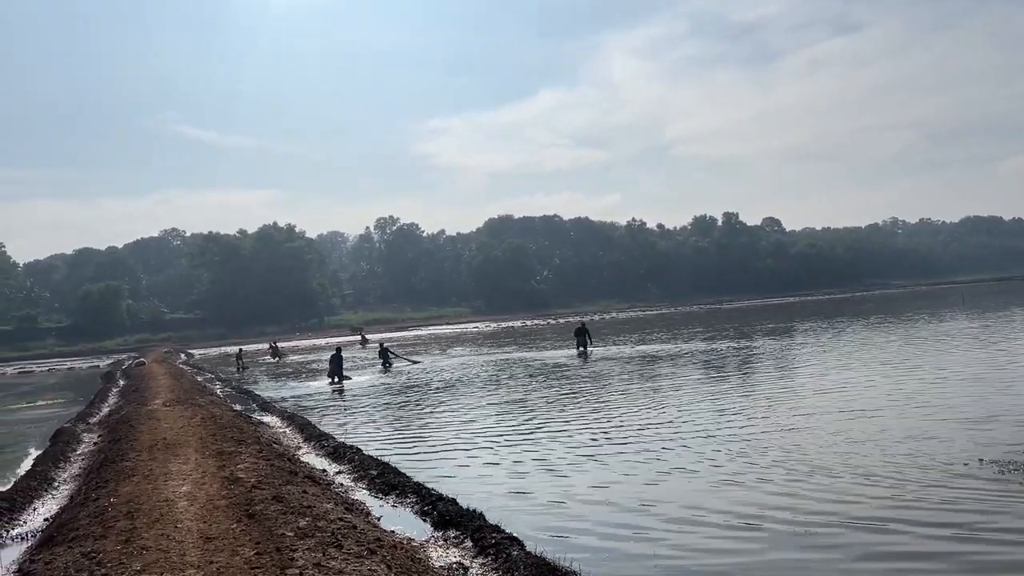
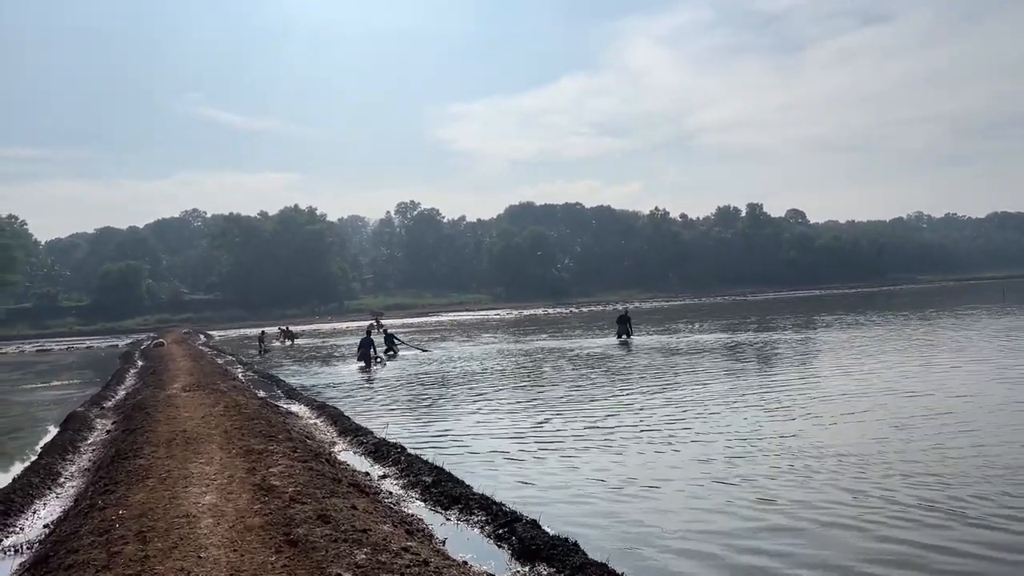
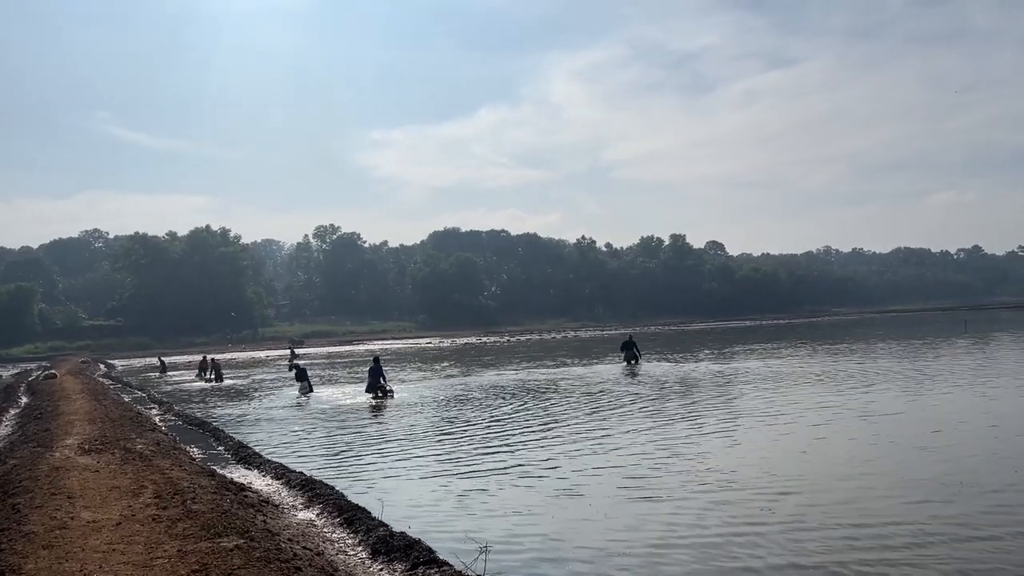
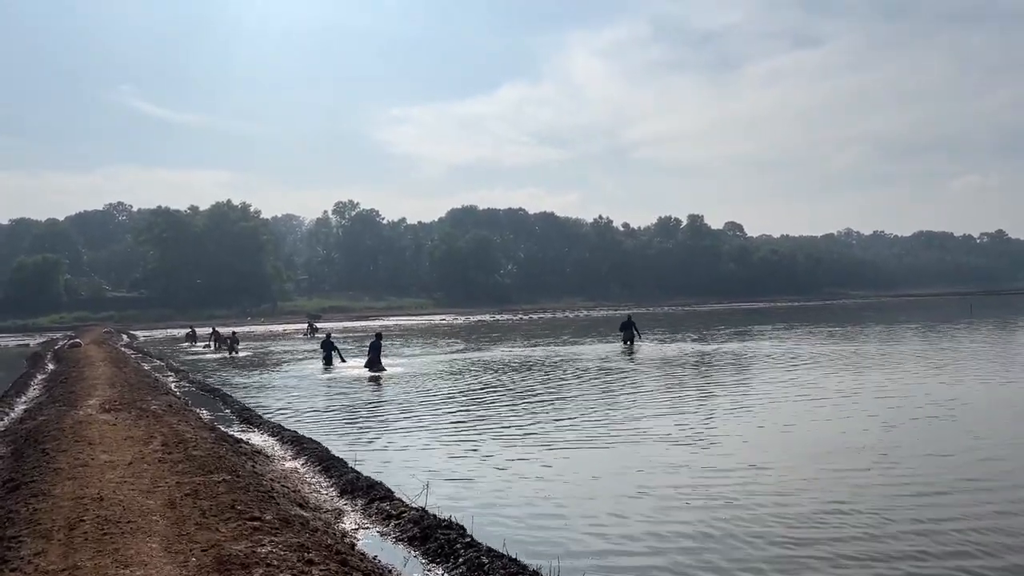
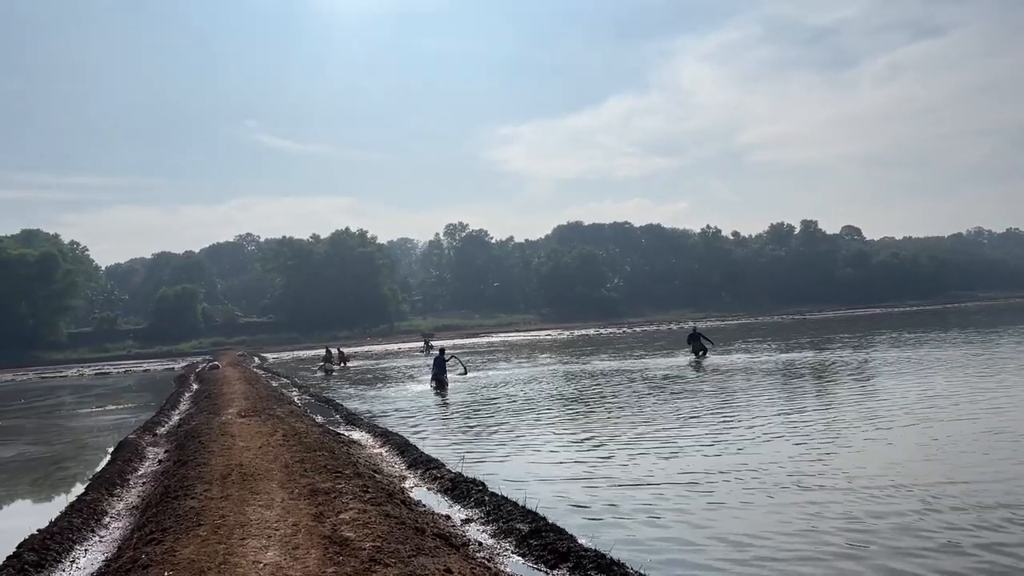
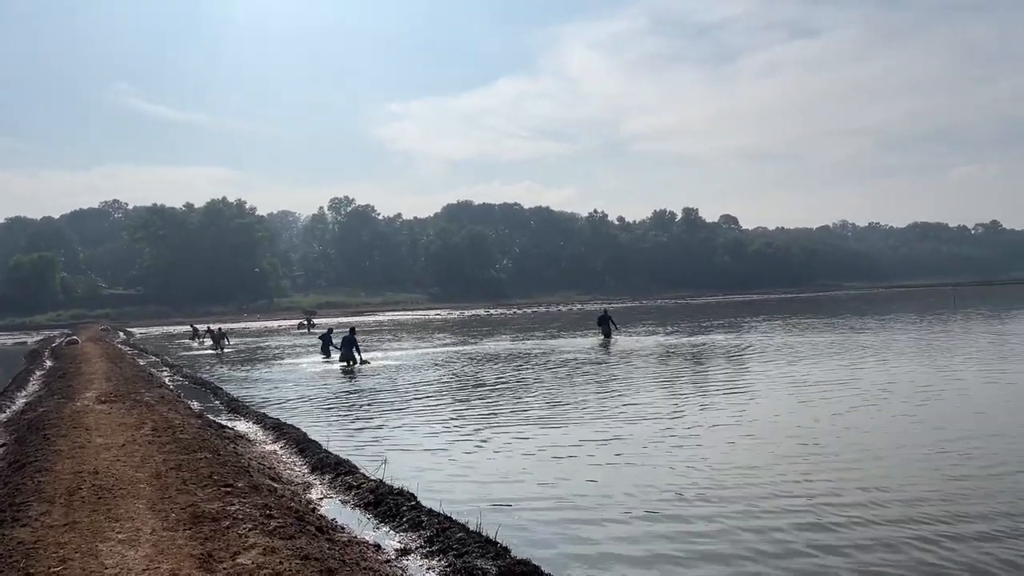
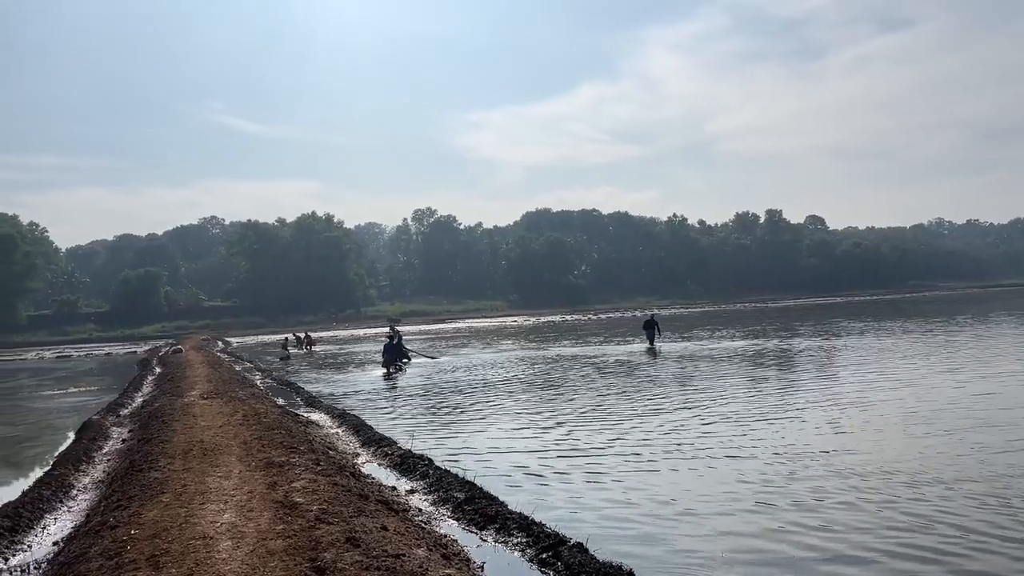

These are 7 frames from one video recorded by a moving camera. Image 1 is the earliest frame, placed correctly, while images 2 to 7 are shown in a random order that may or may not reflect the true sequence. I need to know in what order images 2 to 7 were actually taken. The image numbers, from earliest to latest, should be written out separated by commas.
2, 7, 5, 6, 4, 3
